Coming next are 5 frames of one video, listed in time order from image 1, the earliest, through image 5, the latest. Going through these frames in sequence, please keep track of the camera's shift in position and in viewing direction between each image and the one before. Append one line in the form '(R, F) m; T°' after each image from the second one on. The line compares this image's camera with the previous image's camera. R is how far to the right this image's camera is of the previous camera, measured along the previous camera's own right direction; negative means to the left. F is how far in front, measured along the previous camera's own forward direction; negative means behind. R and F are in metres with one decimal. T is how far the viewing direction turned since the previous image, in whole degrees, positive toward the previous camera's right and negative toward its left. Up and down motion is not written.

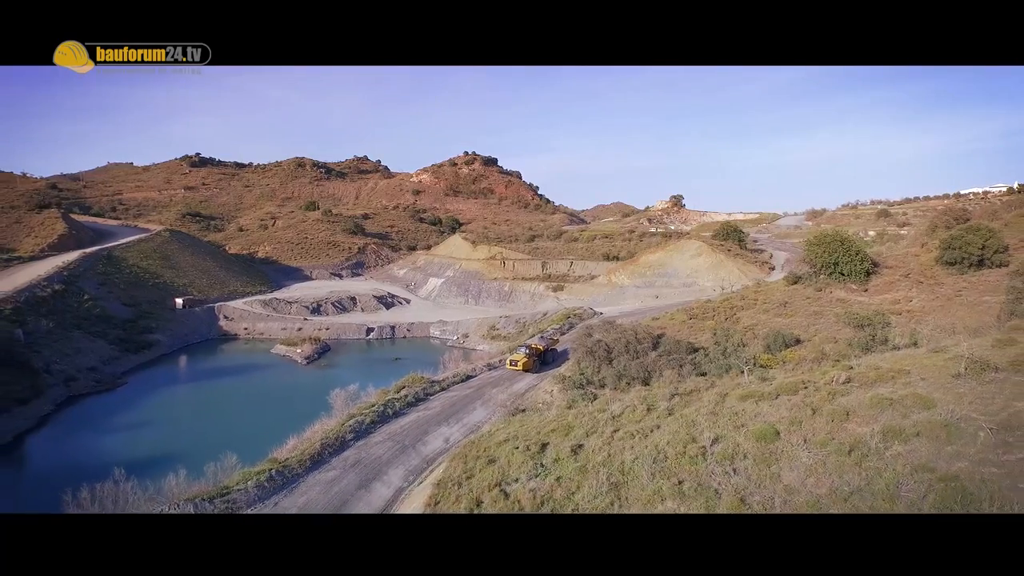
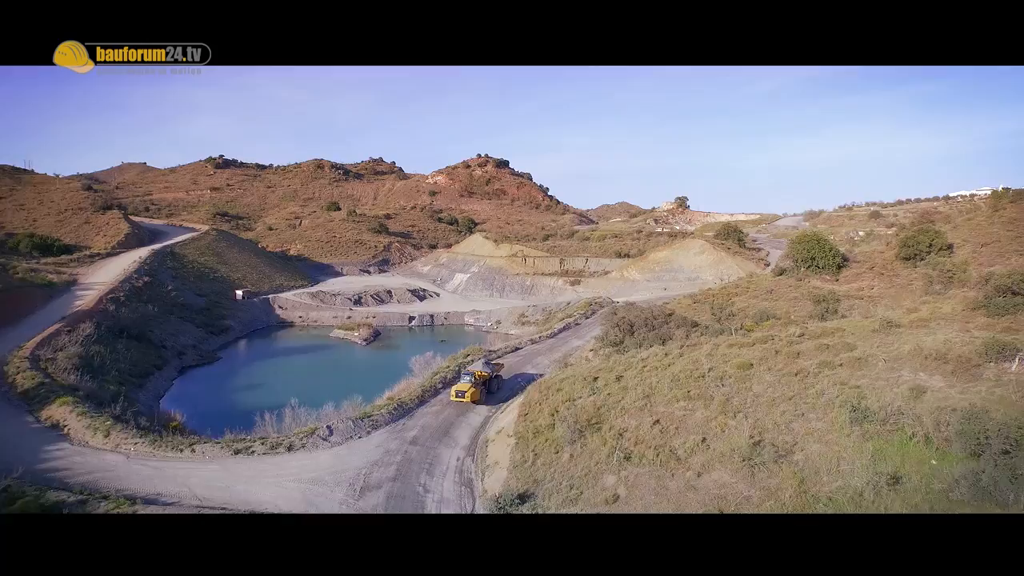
(-1.4, -3.6) m; 0°
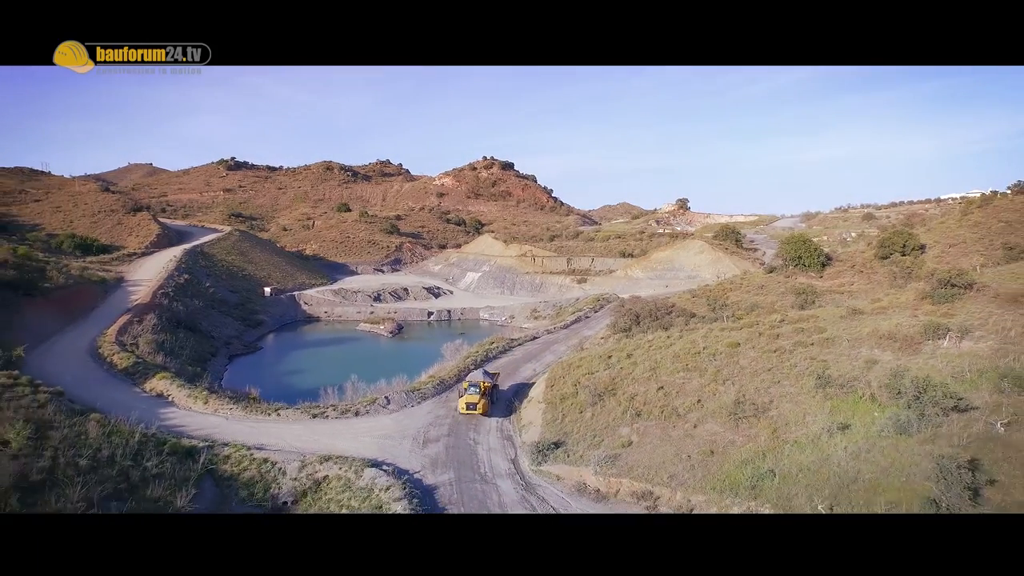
(-0.7, -2.2) m; 0°
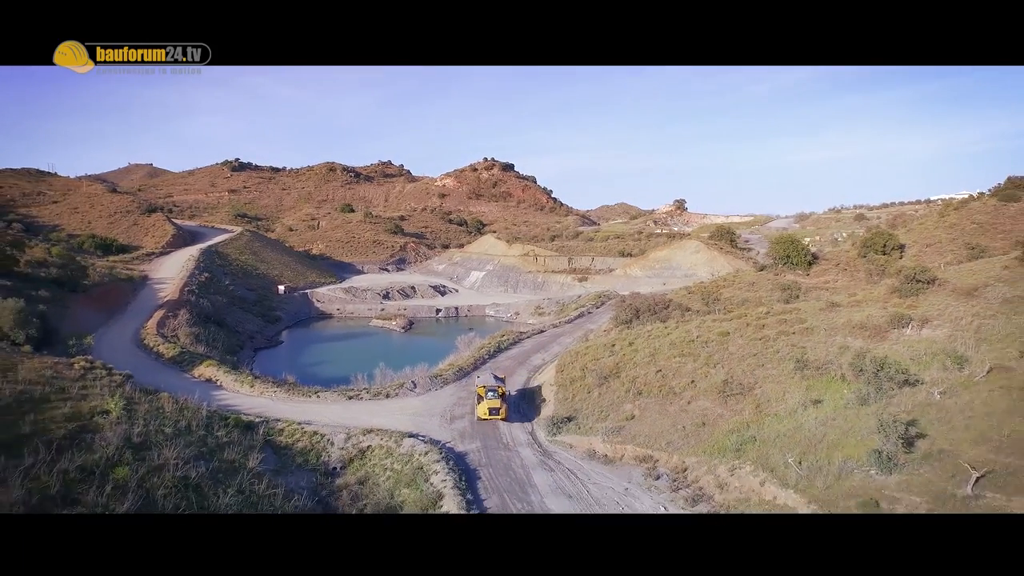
(-0.5, -1.5) m; 0°
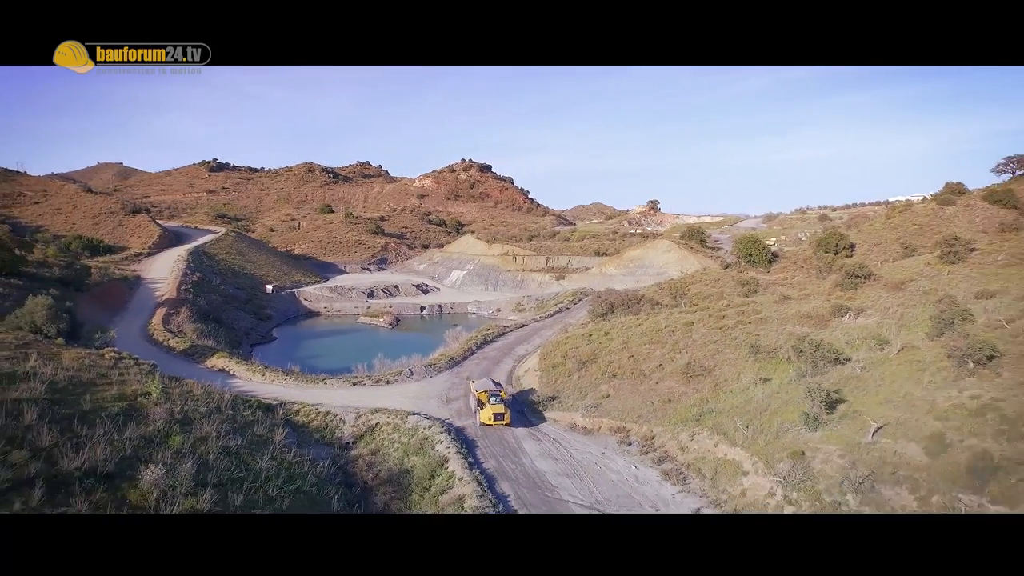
(-0.3, -1.6) m; +2°
